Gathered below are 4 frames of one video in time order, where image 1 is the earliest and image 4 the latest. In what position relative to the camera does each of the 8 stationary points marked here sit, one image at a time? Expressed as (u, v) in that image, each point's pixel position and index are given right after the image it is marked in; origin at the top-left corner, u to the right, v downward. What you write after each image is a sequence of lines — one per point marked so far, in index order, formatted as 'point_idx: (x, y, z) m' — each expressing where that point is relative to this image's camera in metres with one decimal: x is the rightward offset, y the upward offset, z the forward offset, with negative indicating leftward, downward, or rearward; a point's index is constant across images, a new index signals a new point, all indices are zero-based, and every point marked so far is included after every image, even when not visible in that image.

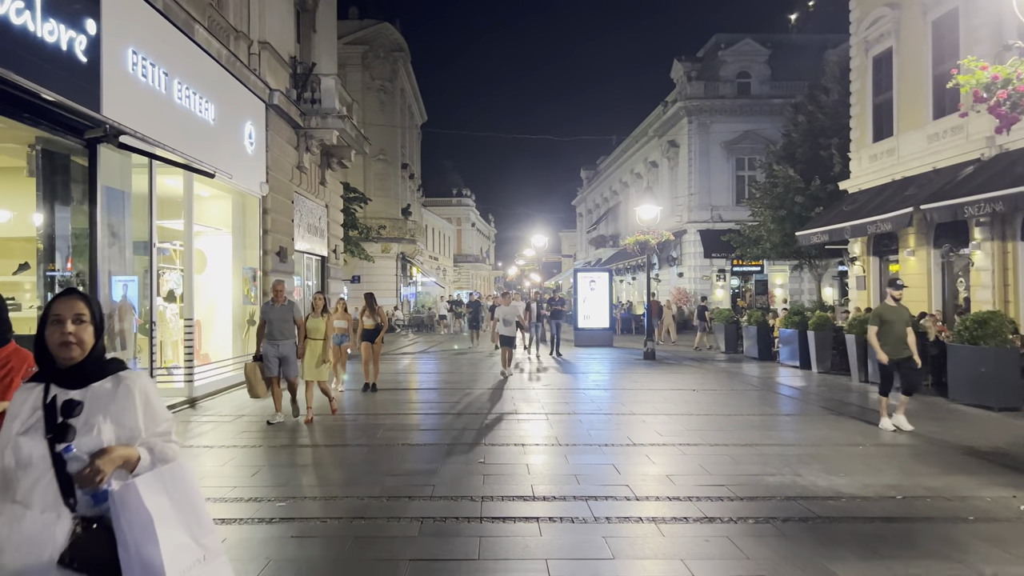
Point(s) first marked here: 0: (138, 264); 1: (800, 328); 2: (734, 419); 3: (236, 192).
0: (-4.4, +0.3, +9.5) m
1: (+5.9, -0.8, +16.5) m
2: (+2.6, -1.6, +9.6) m
3: (-4.5, +1.6, +13.1) m
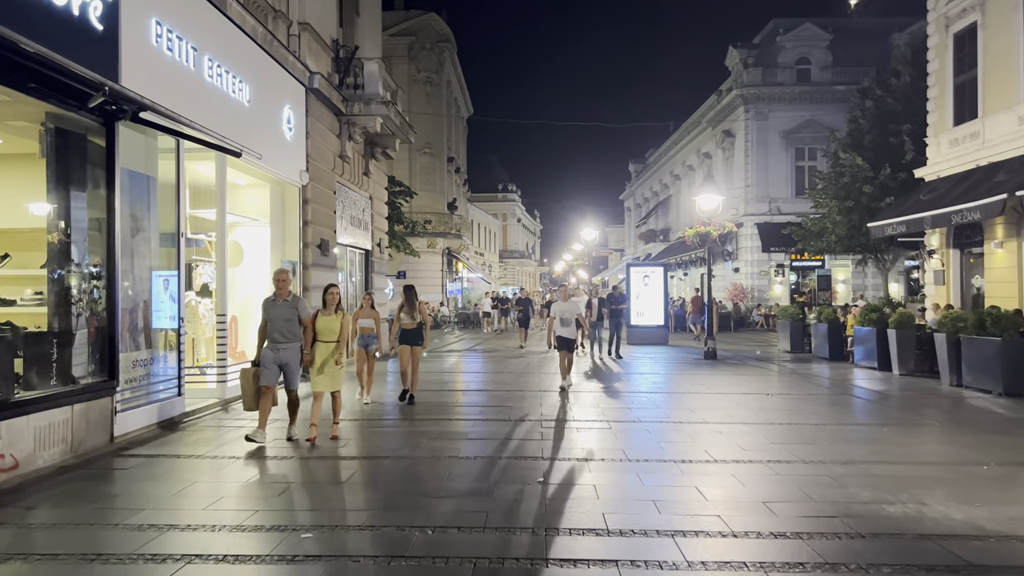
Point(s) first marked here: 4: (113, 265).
0: (-3.7, +0.3, +8.8) m
1: (+6.9, -0.7, +15.2) m
2: (+3.3, -1.5, +8.5) m
3: (-3.6, +1.6, +12.4) m
4: (-3.7, +0.2, +7.4) m
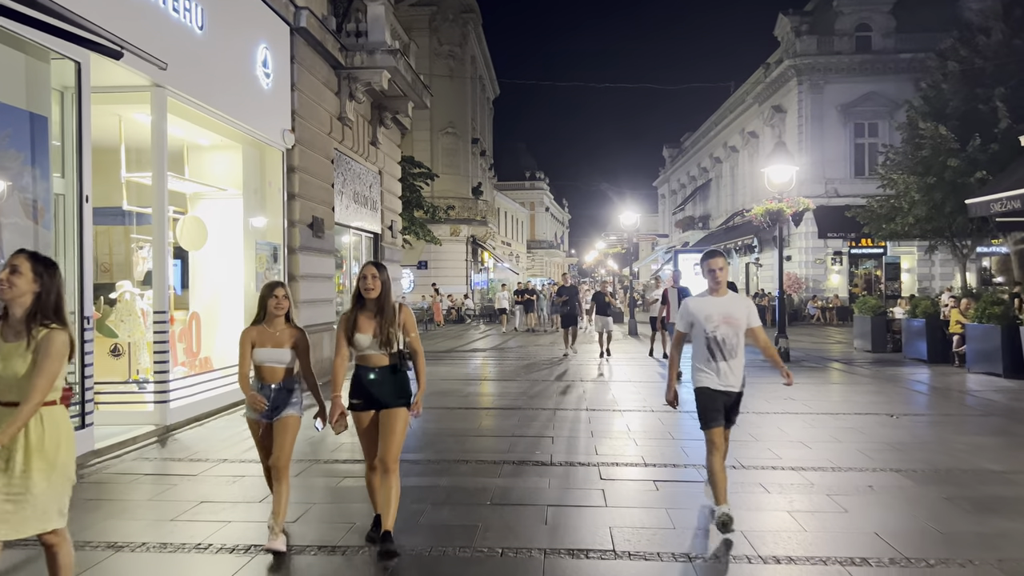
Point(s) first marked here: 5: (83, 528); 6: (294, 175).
0: (-3.4, +0.4, +6.3) m
1: (+7.5, -0.5, +12.3) m
2: (+3.6, -1.4, +5.7) m
3: (-3.2, +1.8, +9.8) m
4: (-3.4, +0.3, +4.8) m
5: (-2.5, -1.4, +4.6) m
6: (-2.9, +1.5, +10.6) m
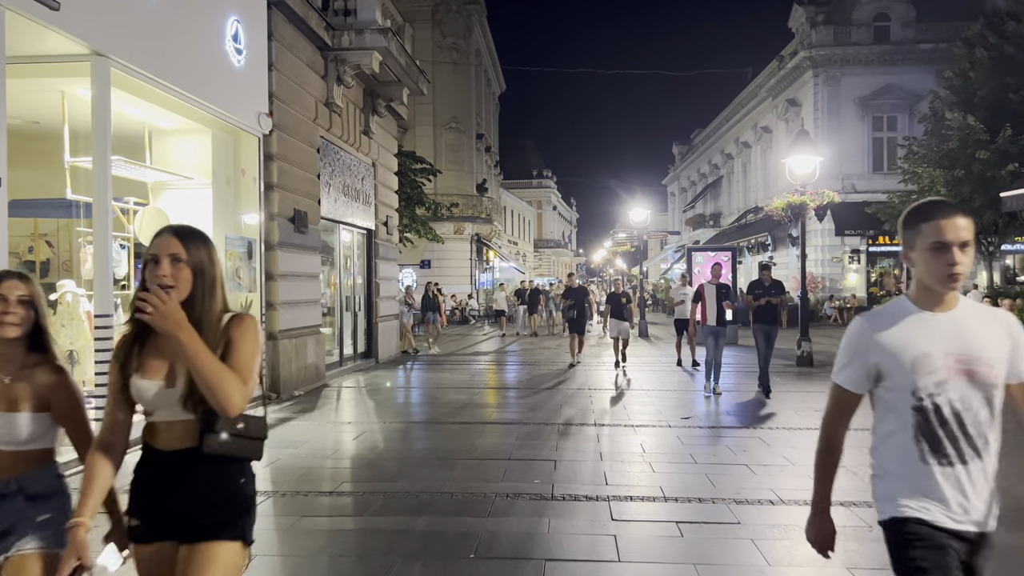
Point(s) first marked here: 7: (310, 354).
0: (-3.5, +0.4, +5.3) m
1: (+7.5, -0.5, +11.2) m
2: (+3.5, -1.4, +4.7) m
3: (-3.2, +1.8, +8.8) m
4: (-3.4, +0.3, +3.9) m
5: (-2.5, -1.4, +3.6) m
6: (-2.9, +1.5, +9.6) m
7: (-2.6, -0.9, +10.6) m
